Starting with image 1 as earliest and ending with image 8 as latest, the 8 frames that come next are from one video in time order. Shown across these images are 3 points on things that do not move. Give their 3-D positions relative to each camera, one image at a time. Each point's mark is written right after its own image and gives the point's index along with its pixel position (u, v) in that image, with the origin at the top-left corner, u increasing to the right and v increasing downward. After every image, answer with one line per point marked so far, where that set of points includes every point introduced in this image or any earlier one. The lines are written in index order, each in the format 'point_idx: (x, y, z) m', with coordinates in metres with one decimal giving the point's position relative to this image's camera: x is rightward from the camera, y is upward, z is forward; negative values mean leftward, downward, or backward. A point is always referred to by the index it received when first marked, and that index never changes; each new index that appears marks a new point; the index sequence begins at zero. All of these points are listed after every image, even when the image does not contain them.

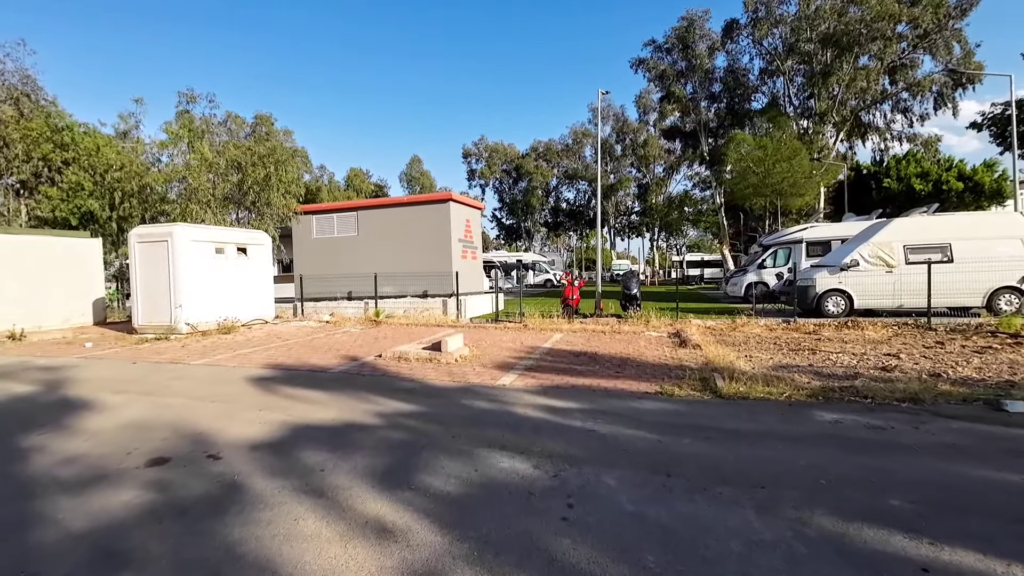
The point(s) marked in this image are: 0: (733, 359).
0: (+3.8, -1.2, +8.4) m
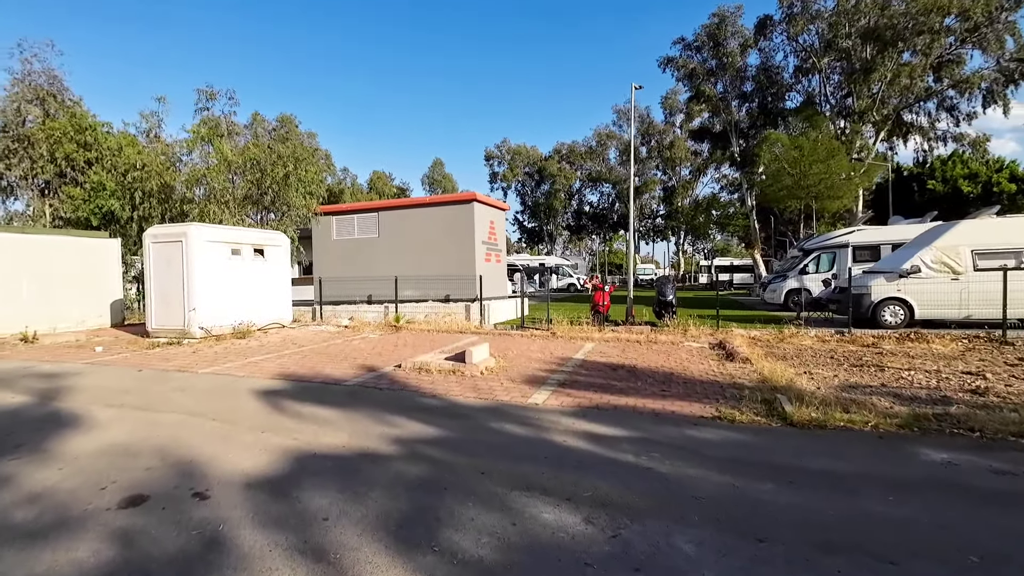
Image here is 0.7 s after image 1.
0: (+4.2, -1.3, +7.4) m
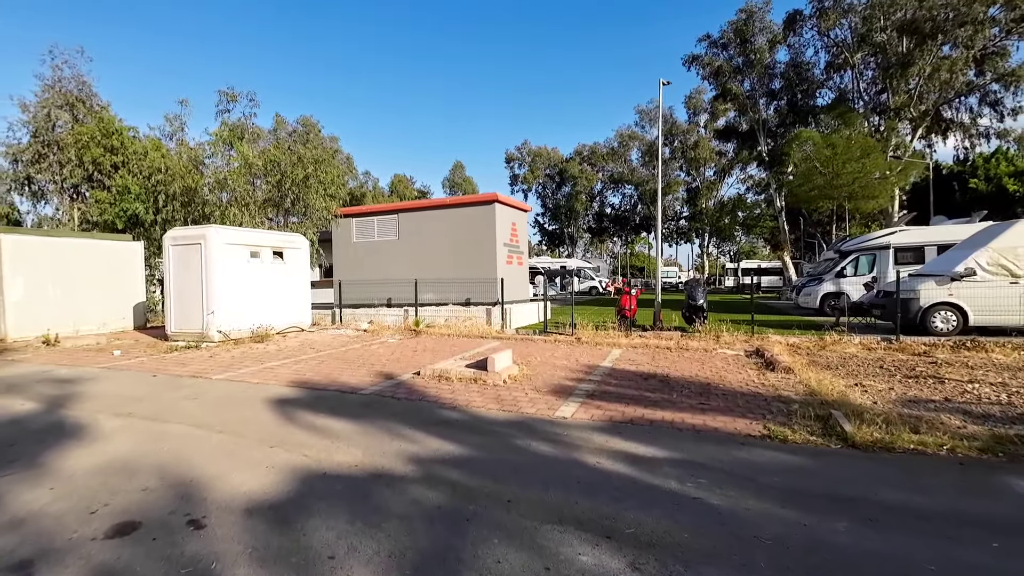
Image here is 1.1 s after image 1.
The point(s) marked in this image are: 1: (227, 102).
0: (+4.6, -1.4, +6.8) m
1: (-8.3, +5.4, +14.3) m
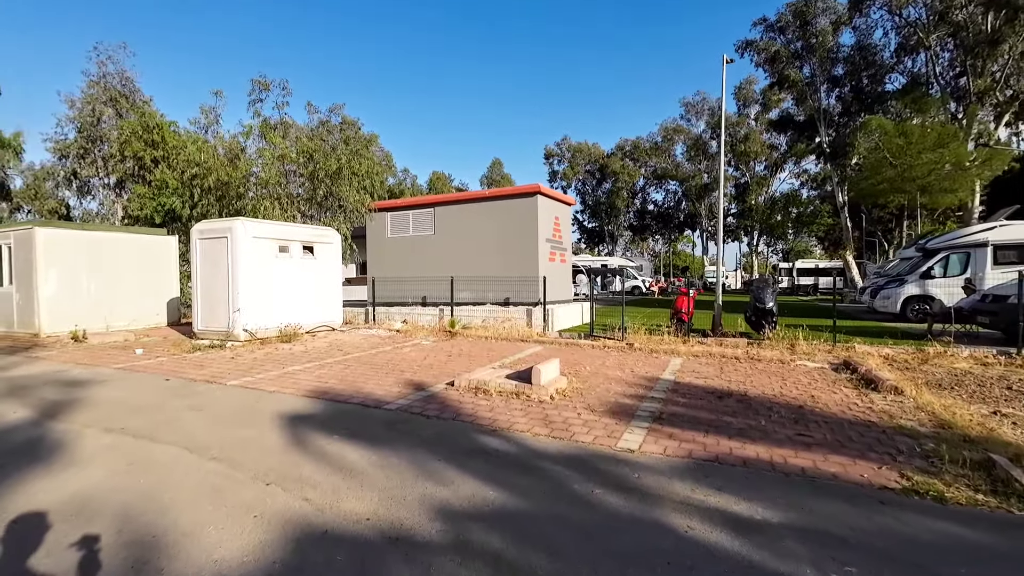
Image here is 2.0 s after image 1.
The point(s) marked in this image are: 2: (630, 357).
0: (+5.1, -1.4, +5.4) m
1: (-7.1, +5.5, +13.8) m
2: (+2.2, -1.3, +9.2) m
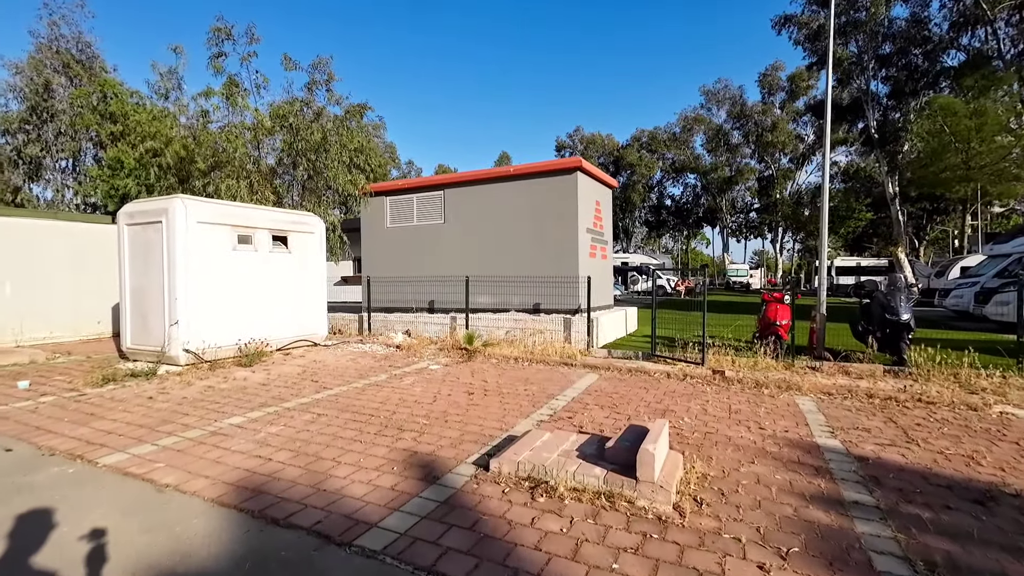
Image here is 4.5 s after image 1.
0: (+5.7, -1.5, +2.4) m
1: (-6.4, +5.5, +11.0) m
2: (+2.9, -1.4, +6.3) m
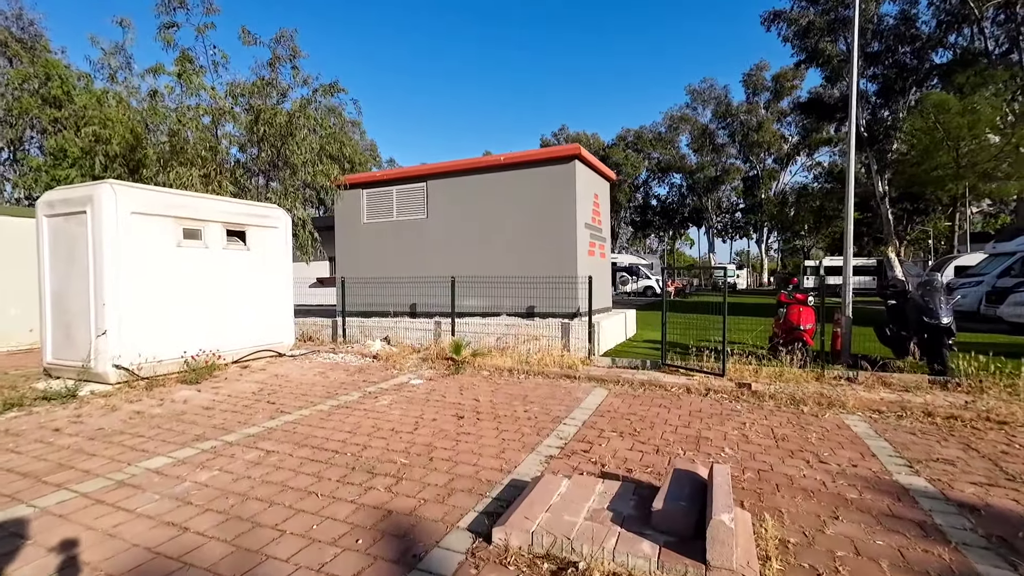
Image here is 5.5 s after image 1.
0: (+5.9, -1.5, +1.6) m
1: (-6.6, +5.4, +9.7) m
2: (+2.8, -1.4, +5.3) m
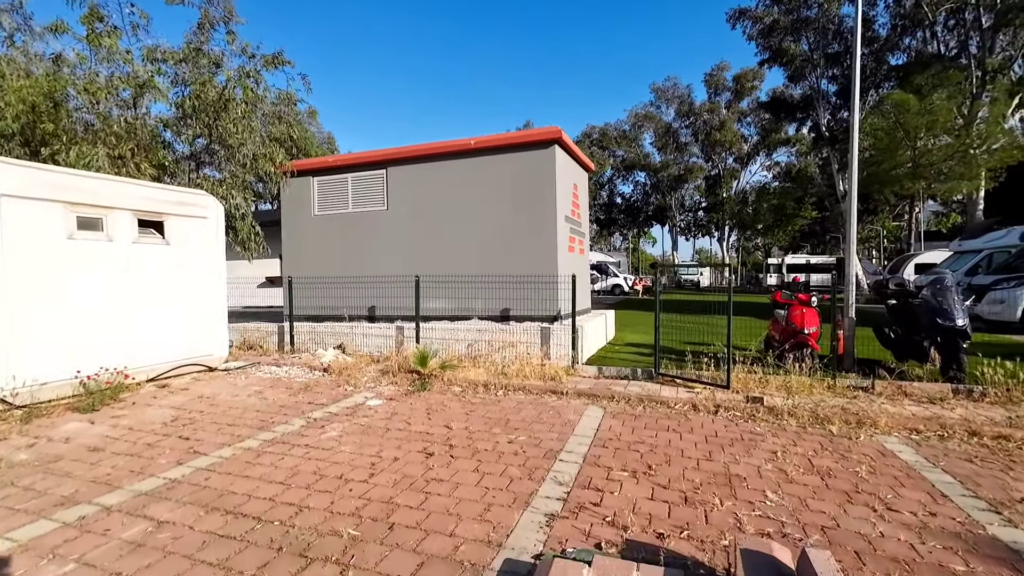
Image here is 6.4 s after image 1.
0: (+6.0, -1.5, +1.0) m
1: (-7.1, +5.4, +8.1) m
2: (+2.7, -1.4, +4.5) m
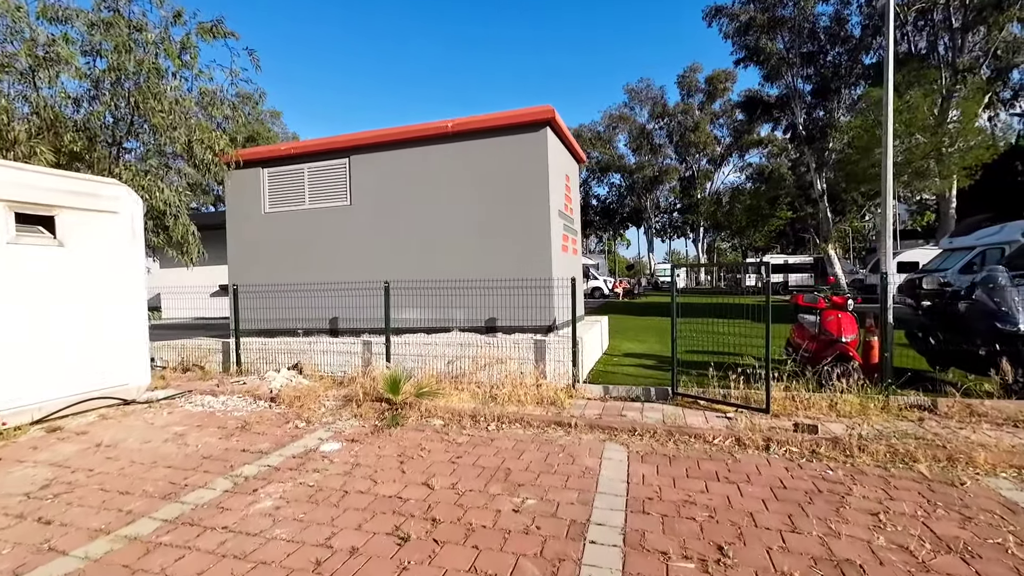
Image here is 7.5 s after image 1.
0: (+6.2, -1.5, +0.1) m
1: (-7.3, +5.2, +6.5) m
2: (+2.7, -1.4, +3.4) m
